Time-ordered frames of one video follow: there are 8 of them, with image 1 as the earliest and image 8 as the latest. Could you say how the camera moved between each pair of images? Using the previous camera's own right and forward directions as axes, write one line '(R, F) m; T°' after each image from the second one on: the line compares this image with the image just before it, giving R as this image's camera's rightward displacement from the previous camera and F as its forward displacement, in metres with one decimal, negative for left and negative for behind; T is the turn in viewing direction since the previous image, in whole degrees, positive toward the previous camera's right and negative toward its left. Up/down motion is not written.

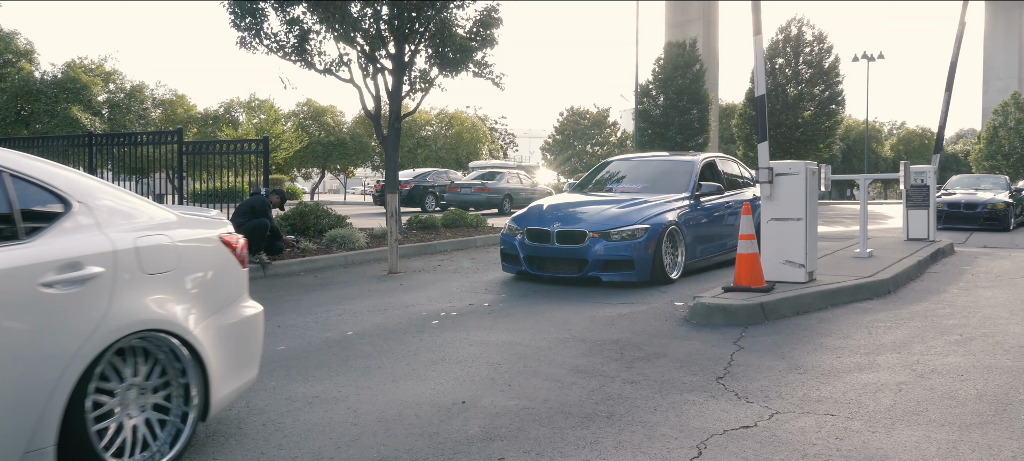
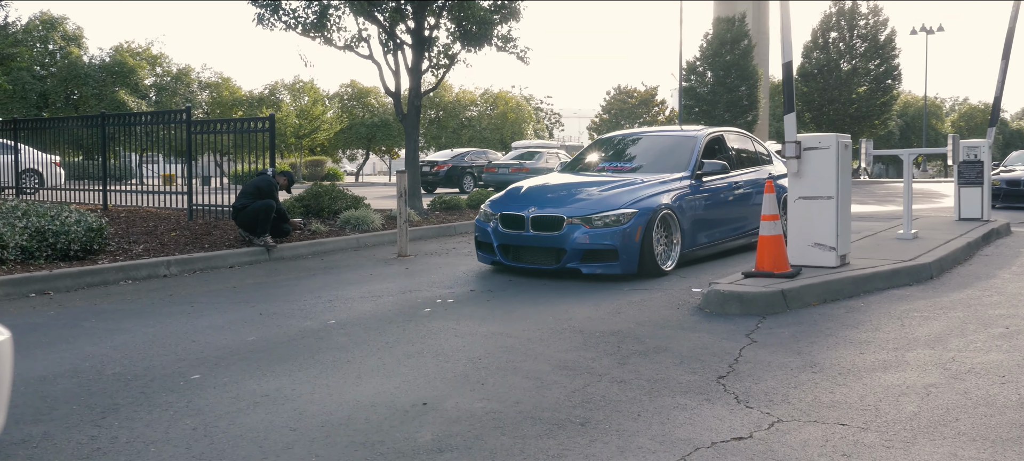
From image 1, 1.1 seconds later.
(+0.4, +0.6) m; -3°
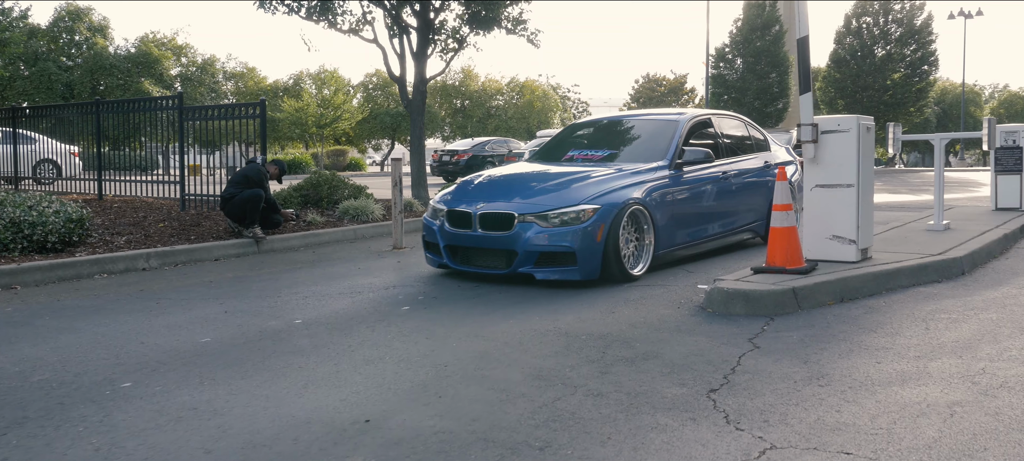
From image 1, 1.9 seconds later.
(+0.3, +0.6) m; -2°
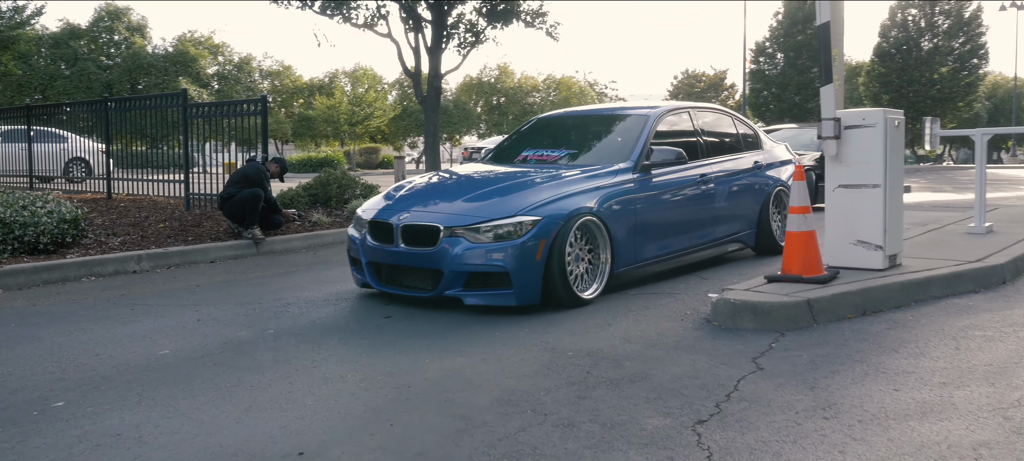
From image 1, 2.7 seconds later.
(+0.3, +0.5) m; -3°
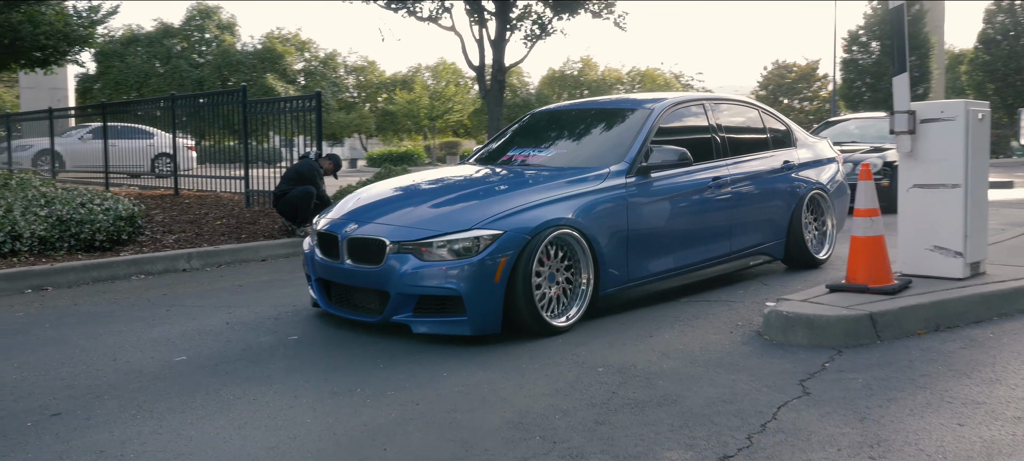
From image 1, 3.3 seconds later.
(+0.3, +0.4) m; -6°
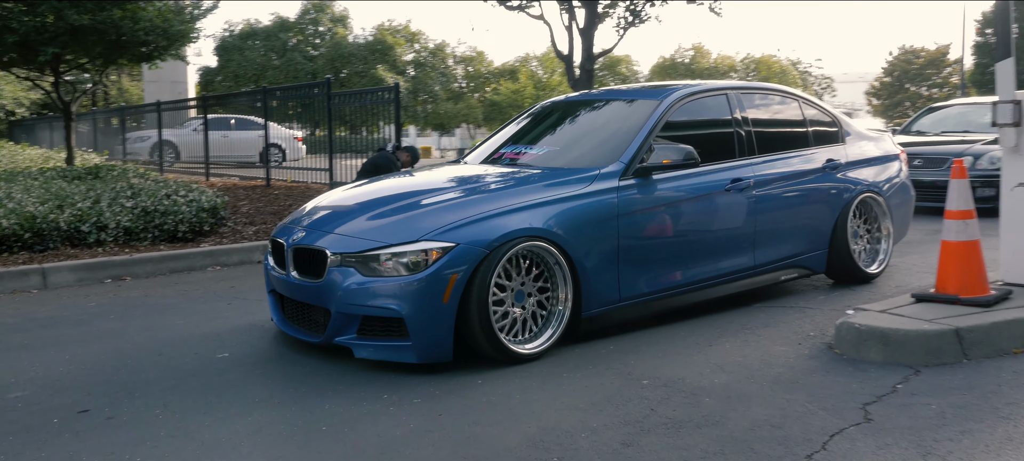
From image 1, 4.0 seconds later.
(+0.3, +0.3) m; -7°
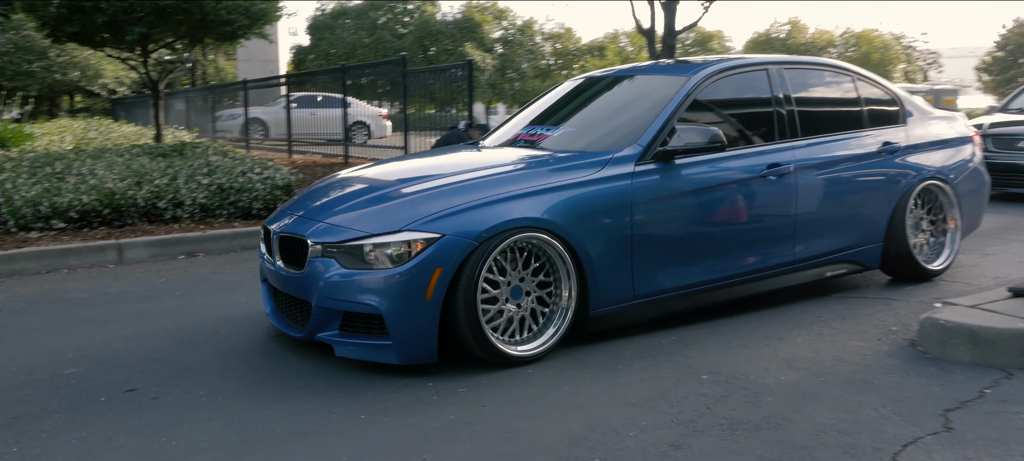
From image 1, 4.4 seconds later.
(+0.2, +0.2) m; -6°
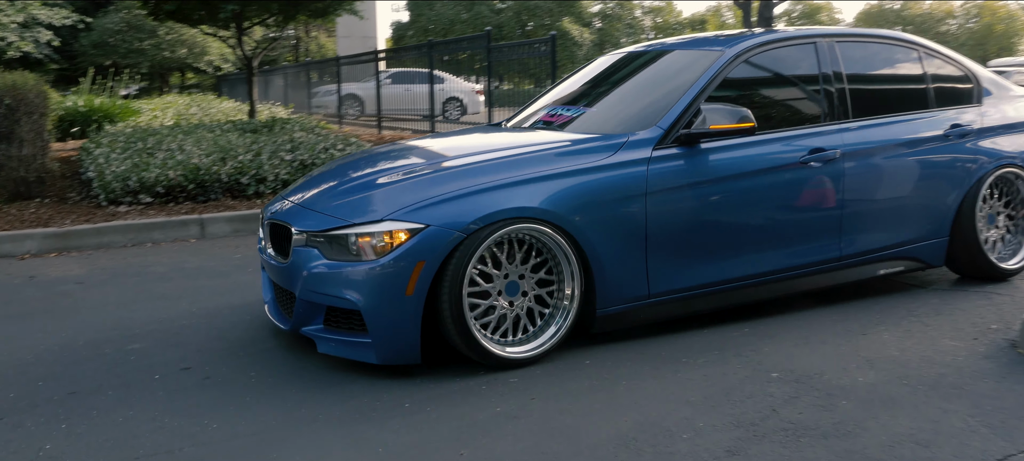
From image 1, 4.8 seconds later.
(+0.2, +0.2) m; -6°
